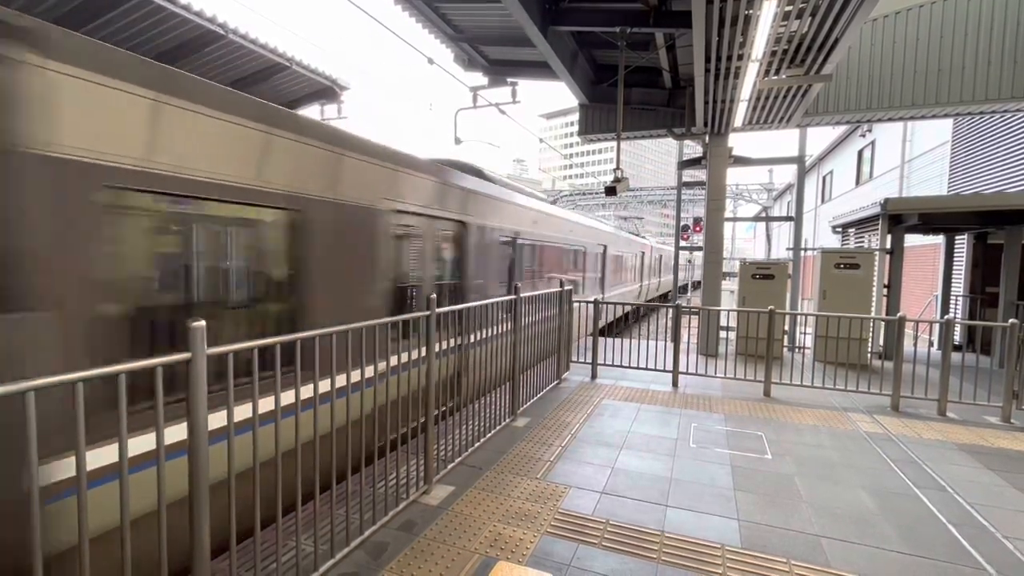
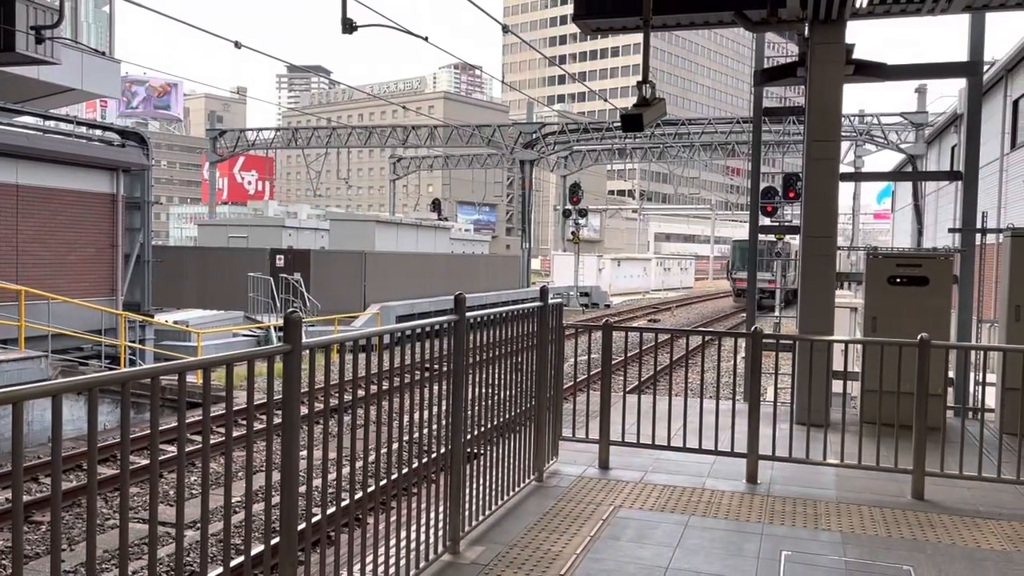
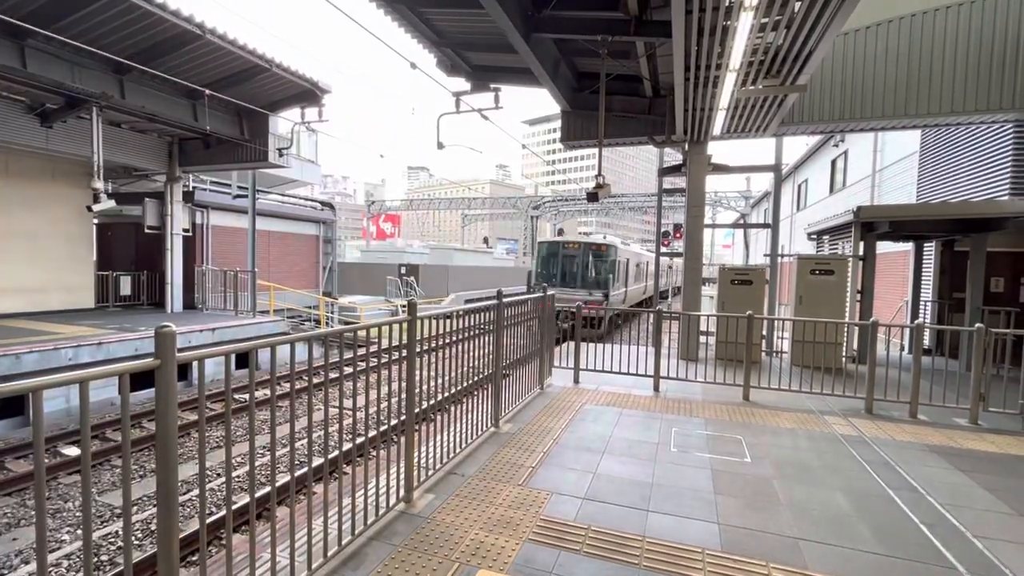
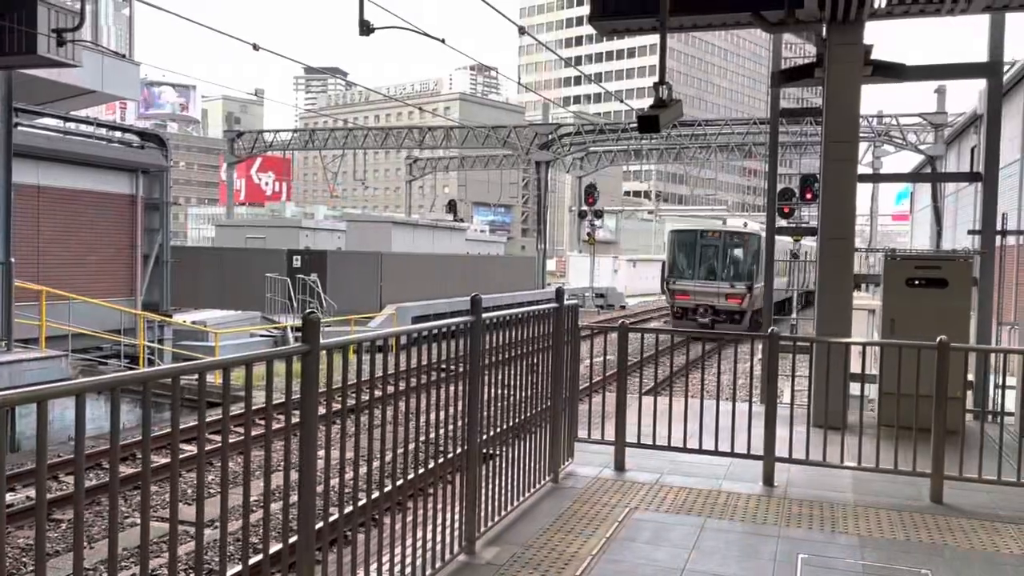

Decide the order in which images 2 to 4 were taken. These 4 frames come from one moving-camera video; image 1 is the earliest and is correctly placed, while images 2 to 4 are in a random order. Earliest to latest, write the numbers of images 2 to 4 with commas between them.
3, 4, 2
